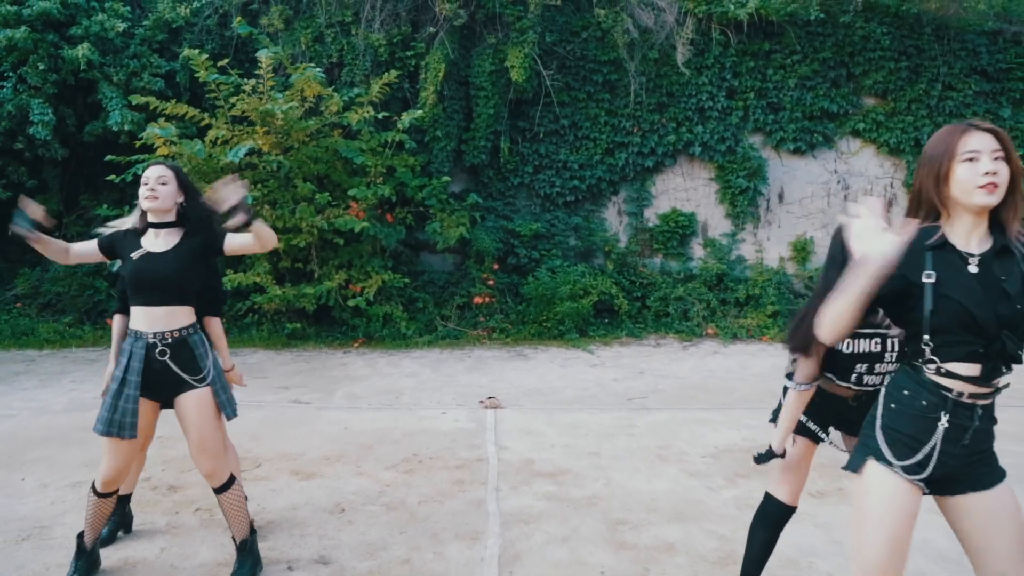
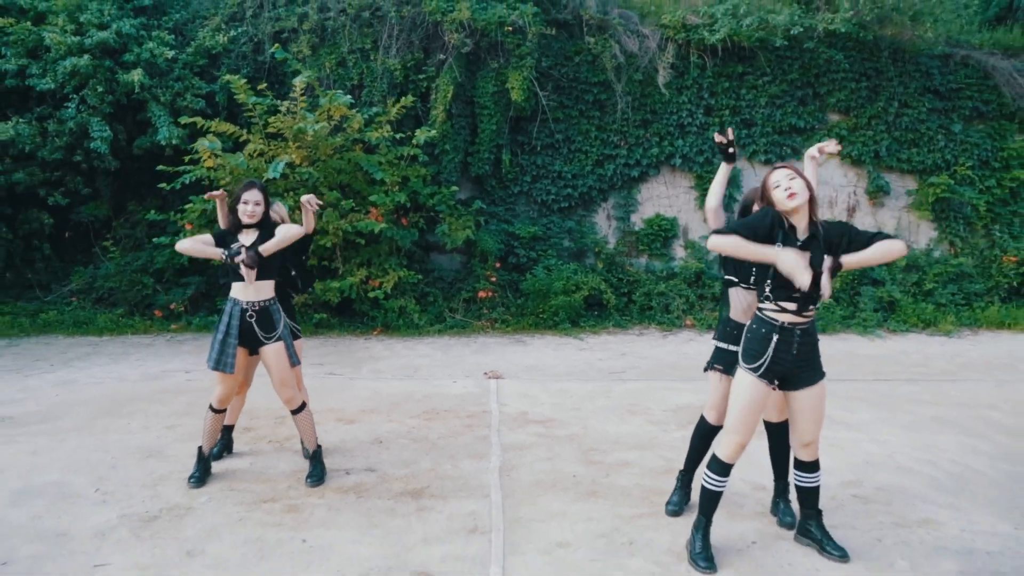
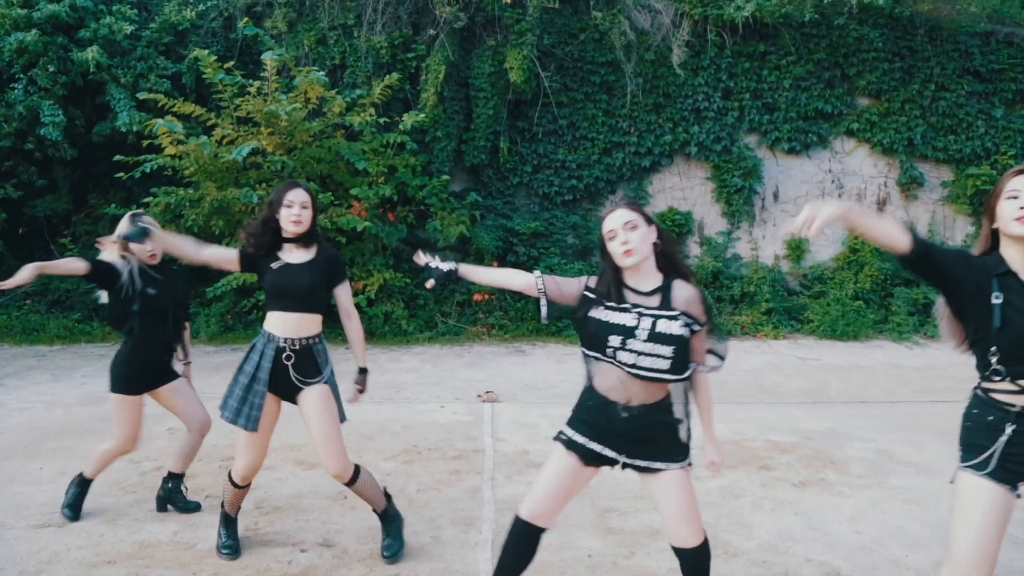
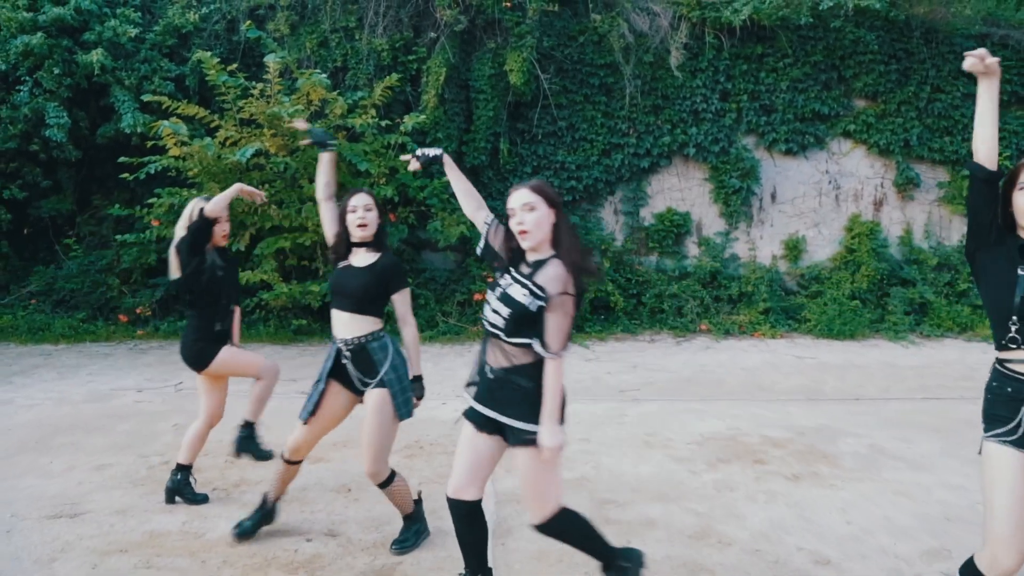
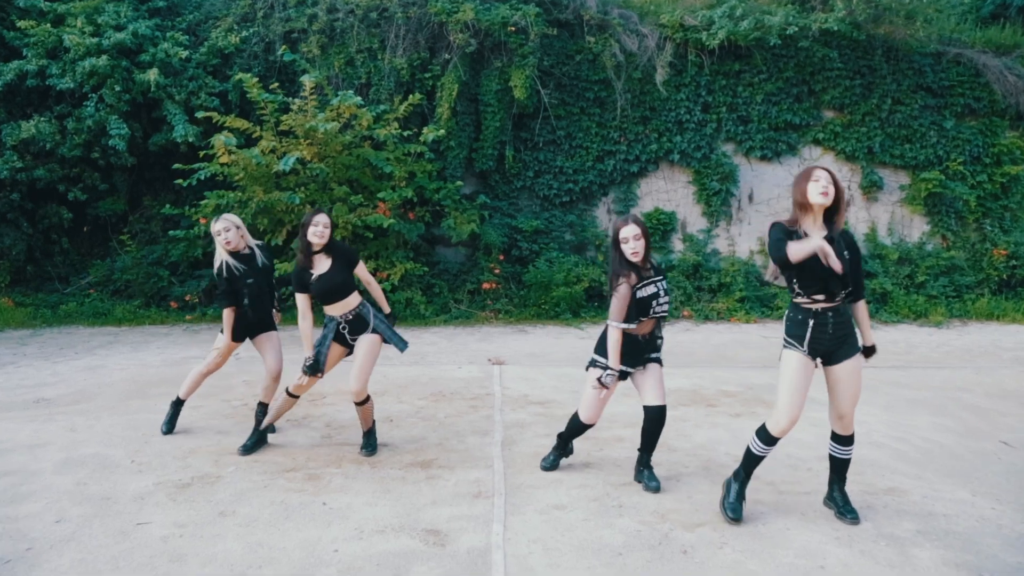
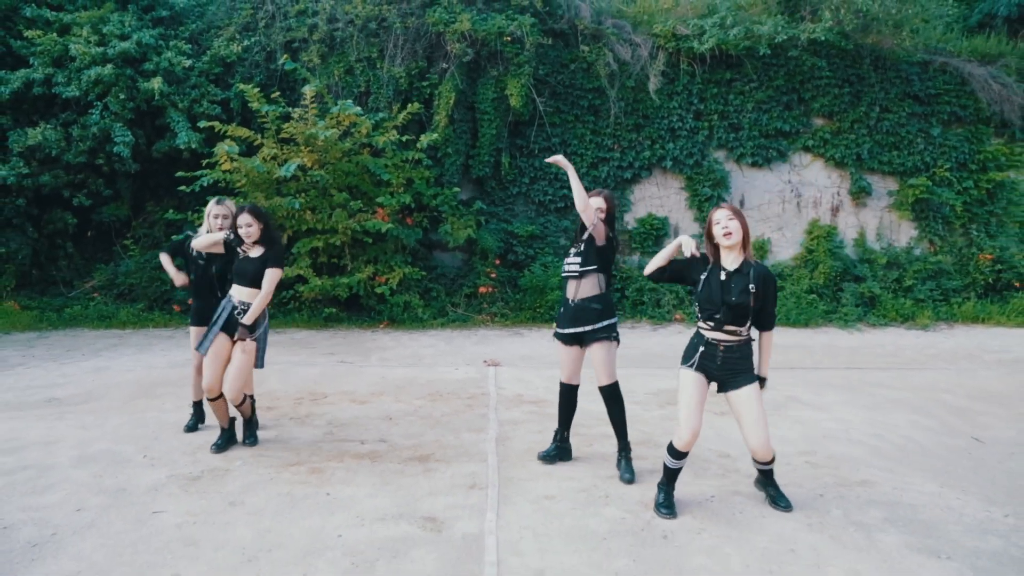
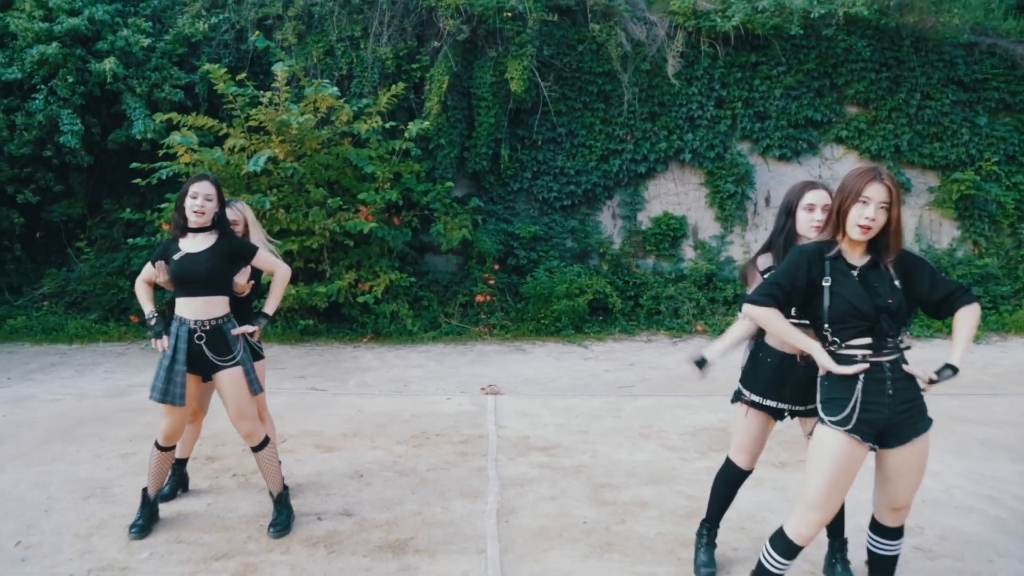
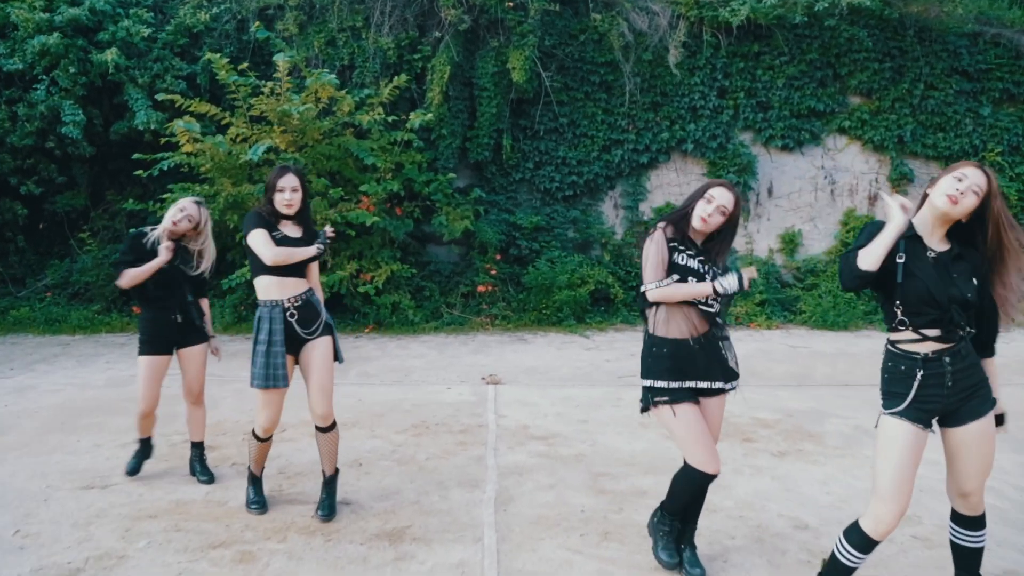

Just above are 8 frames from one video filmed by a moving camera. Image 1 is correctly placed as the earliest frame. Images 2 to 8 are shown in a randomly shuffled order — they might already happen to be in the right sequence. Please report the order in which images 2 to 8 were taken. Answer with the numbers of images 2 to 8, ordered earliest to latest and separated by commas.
7, 2, 6, 5, 8, 3, 4
